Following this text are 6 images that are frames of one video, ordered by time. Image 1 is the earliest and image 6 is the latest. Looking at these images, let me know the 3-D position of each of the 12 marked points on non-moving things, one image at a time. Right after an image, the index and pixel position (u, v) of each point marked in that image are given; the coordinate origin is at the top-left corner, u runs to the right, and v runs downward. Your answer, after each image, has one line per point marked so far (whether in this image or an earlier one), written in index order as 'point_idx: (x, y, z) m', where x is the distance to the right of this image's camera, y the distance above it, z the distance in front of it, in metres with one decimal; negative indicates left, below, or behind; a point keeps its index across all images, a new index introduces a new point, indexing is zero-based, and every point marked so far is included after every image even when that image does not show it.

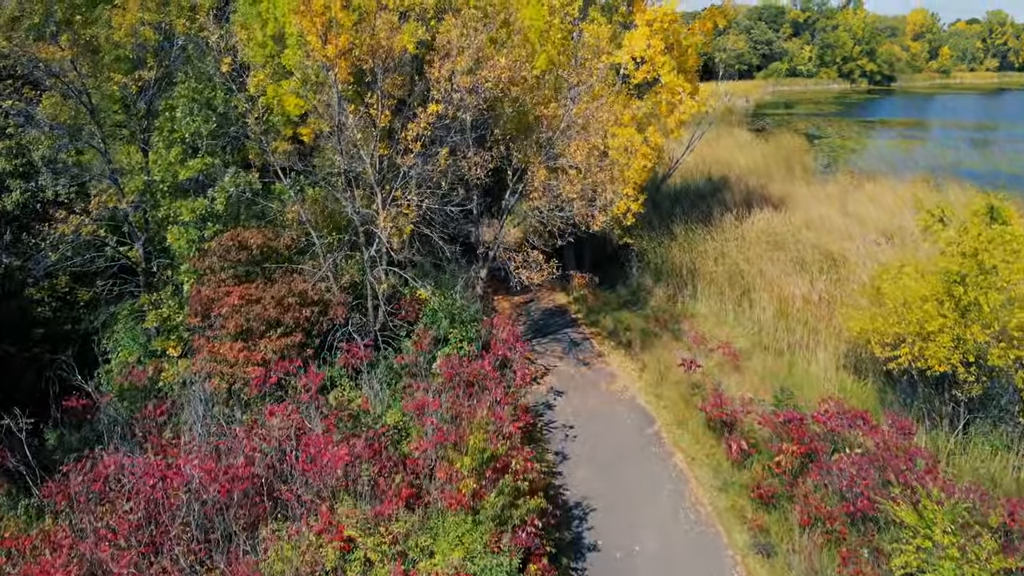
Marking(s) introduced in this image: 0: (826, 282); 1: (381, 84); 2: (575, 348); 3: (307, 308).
0: (+19.4, +0.3, +17.2) m
1: (-5.2, +8.0, +11.1) m
2: (+3.4, -3.3, +15.1) m
3: (-8.1, -0.8, +11.0) m
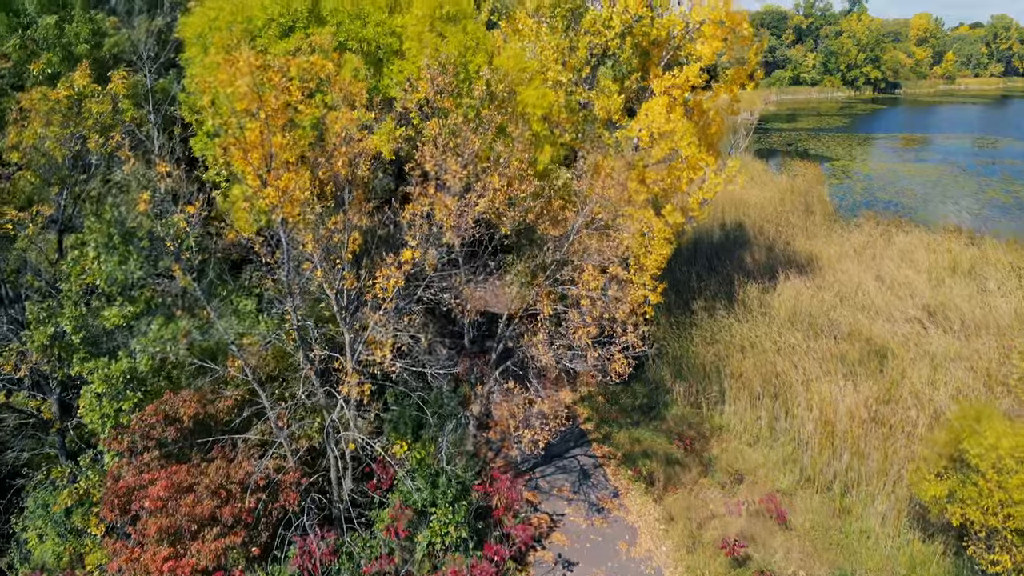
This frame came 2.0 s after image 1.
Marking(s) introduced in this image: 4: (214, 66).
0: (+19.4, -5.5, +14.9) m
1: (-5.2, +2.2, +8.8) m
2: (+3.4, -9.1, +12.8) m
3: (-8.2, -6.7, +8.7) m
4: (-10.7, +7.9, +10.0) m
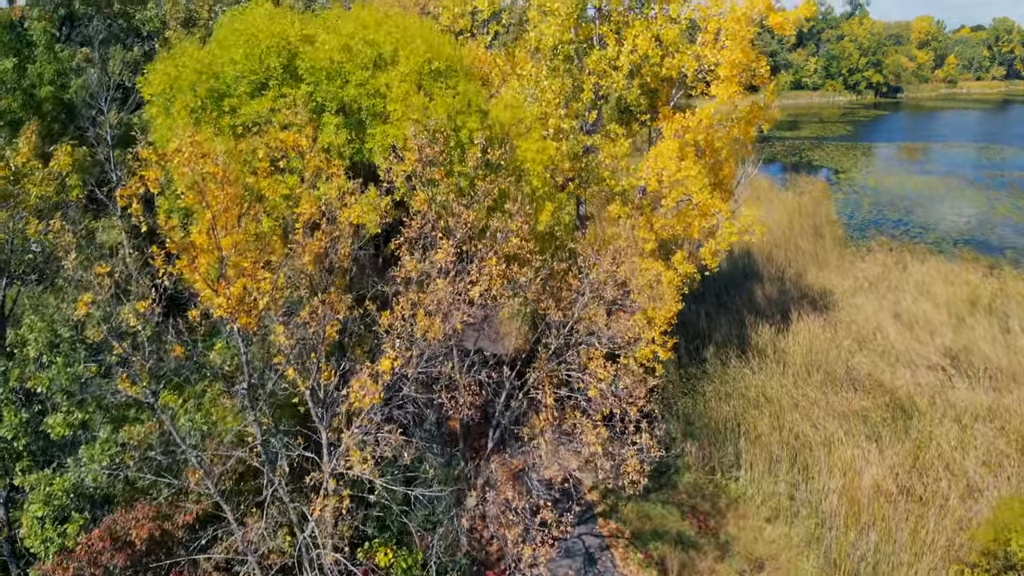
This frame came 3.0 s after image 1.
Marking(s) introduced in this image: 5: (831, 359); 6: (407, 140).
0: (+19.3, -8.4, +13.9) m
1: (-5.3, -0.8, +7.7) m
2: (+3.4, -12.1, +11.8) m
3: (-8.2, -9.7, +7.6) m
4: (-10.8, +5.0, +8.9) m
5: (+20.5, -4.5, +17.8) m
6: (-3.4, +4.8, +9.0) m
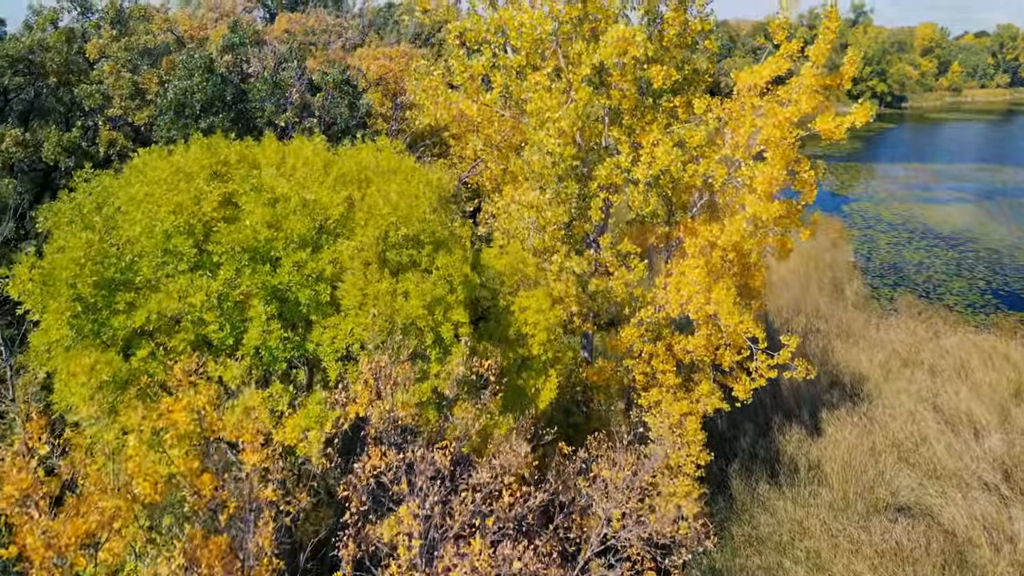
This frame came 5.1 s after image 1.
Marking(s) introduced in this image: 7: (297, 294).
0: (+19.1, -14.7, +11.7) m
1: (-5.5, -7.1, +5.5) m
2: (+3.2, -18.3, +9.6) m
3: (-8.4, -16.0, +5.4) m
4: (-11.0, -1.4, +6.6) m
5: (+20.3, -10.8, +15.7) m
6: (-3.6, -1.5, +6.8) m
7: (-5.6, -0.1, +7.4) m
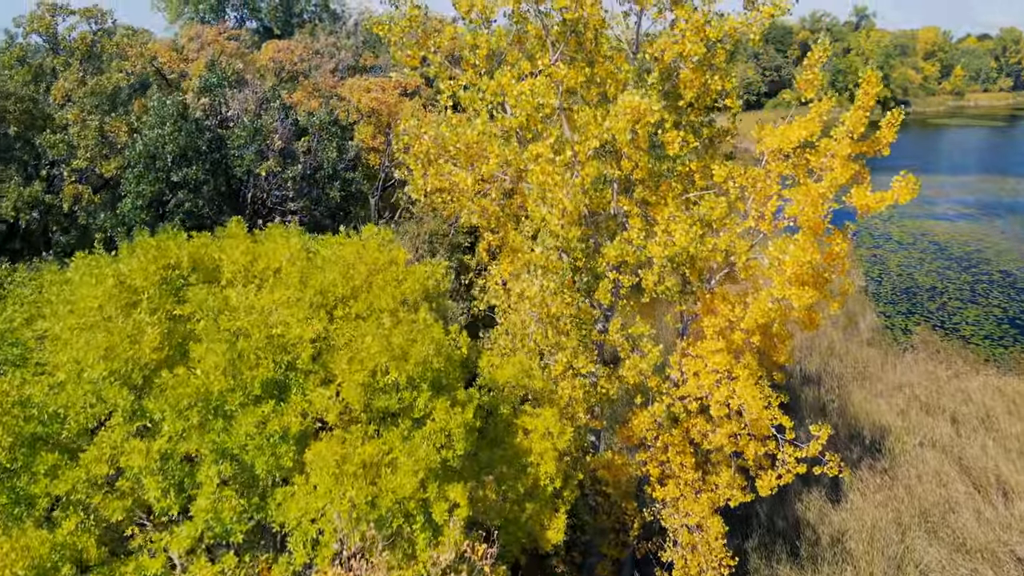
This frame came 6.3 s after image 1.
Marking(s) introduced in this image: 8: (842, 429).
0: (+19.1, -18.0, +10.6) m
1: (-5.5, -10.5, +4.3) m
2: (+3.2, -21.7, +8.5) m
3: (-8.4, -19.3, +4.3) m
4: (-11.0, -4.7, +5.5) m
5: (+20.3, -14.1, +14.6) m
6: (-3.6, -4.8, +5.6) m
7: (-5.6, -3.5, +6.2) m
8: (+22.9, -9.6, +19.4) m
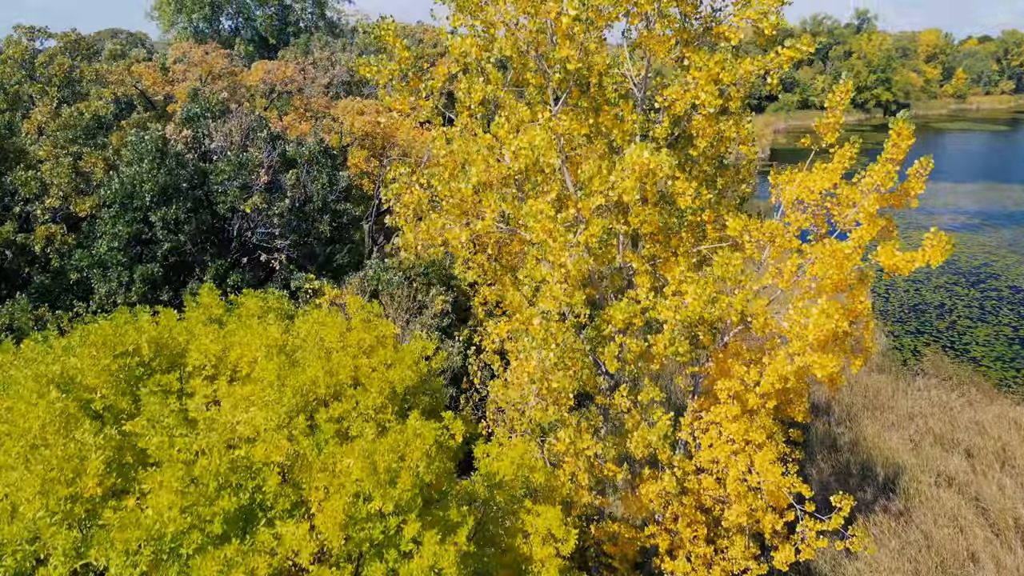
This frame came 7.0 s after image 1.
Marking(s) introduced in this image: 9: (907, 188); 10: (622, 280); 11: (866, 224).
0: (+19.1, -20.2, +9.9) m
1: (-5.5, -12.6, +3.6) m
2: (+3.2, -23.9, +7.7) m
3: (-8.4, -21.5, +3.5) m
4: (-11.0, -6.9, +4.7) m
5: (+20.3, -16.3, +13.8) m
6: (-3.7, -7.0, +4.9) m
7: (-5.6, -5.7, +5.4) m
8: (+22.8, -11.7, +18.7) m
9: (+13.5, +3.4, +9.5) m
10: (+3.8, +0.1, +9.4) m
11: (+11.6, +2.1, +9.1) m
